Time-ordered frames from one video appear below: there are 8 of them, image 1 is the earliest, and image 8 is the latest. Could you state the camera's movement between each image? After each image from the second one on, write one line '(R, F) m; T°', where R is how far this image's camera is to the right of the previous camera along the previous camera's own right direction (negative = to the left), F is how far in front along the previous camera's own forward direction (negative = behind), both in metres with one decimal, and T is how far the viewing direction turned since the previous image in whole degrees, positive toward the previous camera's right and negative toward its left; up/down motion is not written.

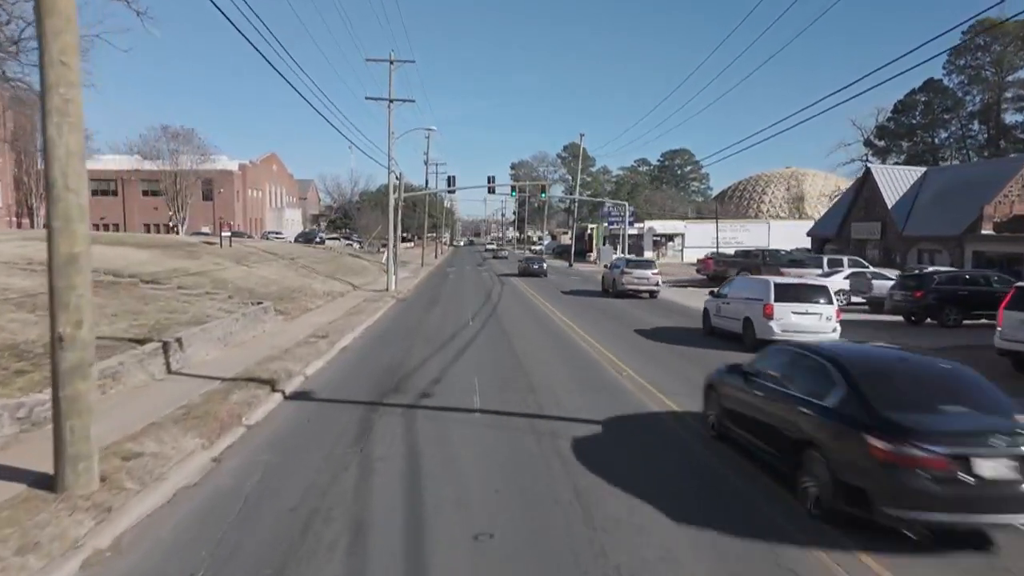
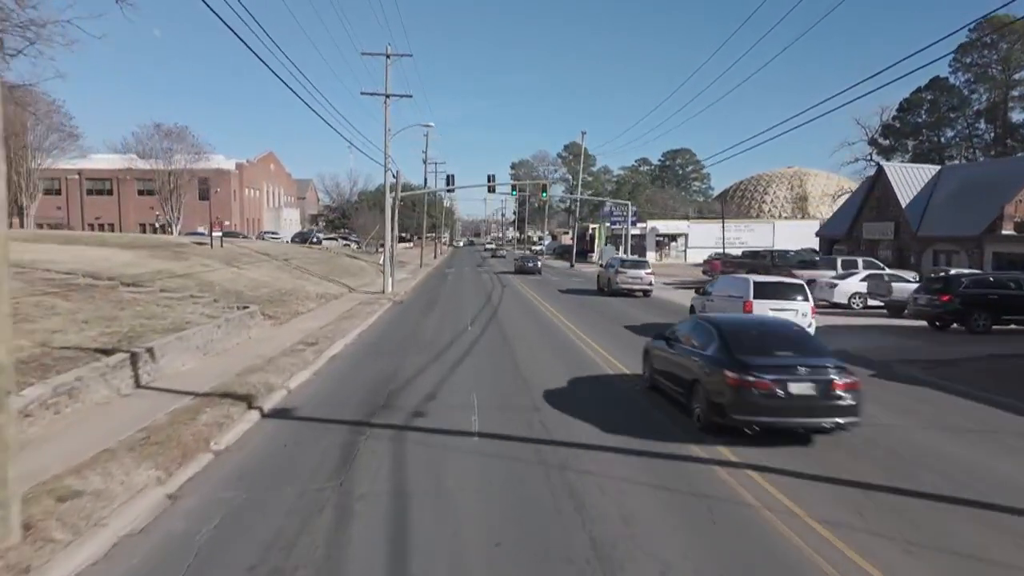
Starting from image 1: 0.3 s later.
(0.0, +1.1) m; 0°
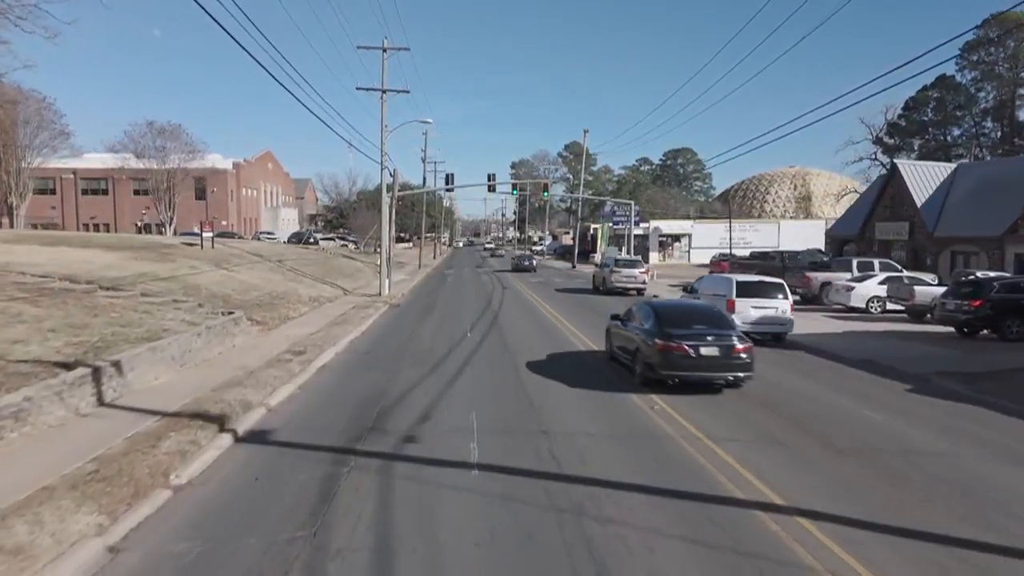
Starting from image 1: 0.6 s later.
(0.0, +1.1) m; 0°
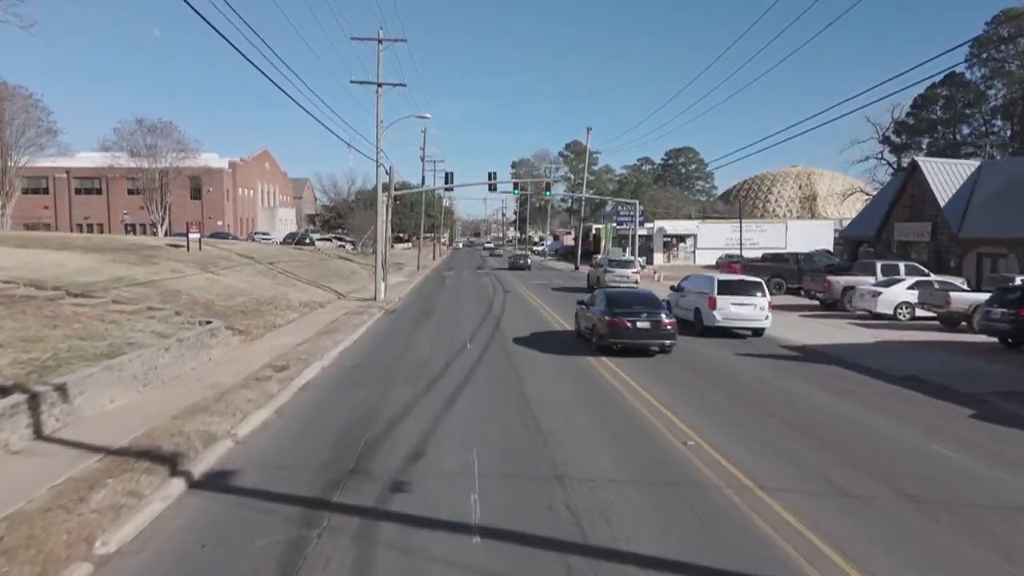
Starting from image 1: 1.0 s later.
(-0.1, +1.5) m; 0°
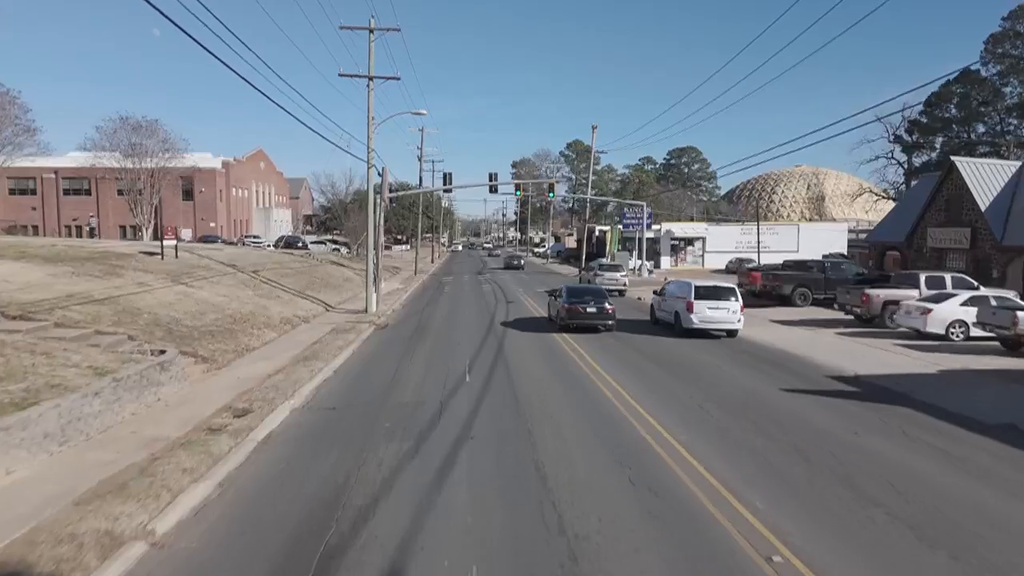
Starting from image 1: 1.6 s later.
(-0.1, +2.4) m; 0°
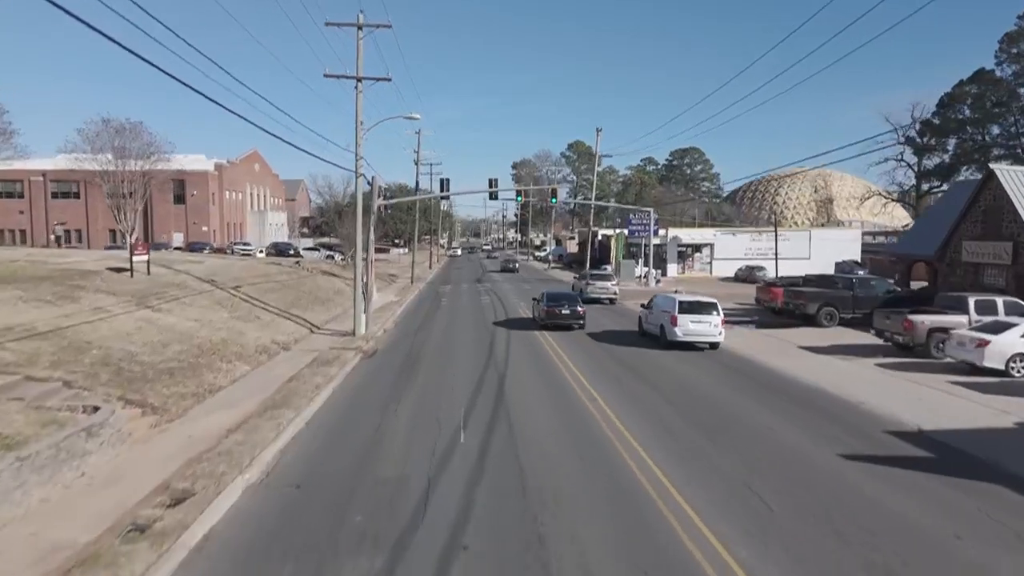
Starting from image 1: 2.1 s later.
(0.0, +2.3) m; 0°
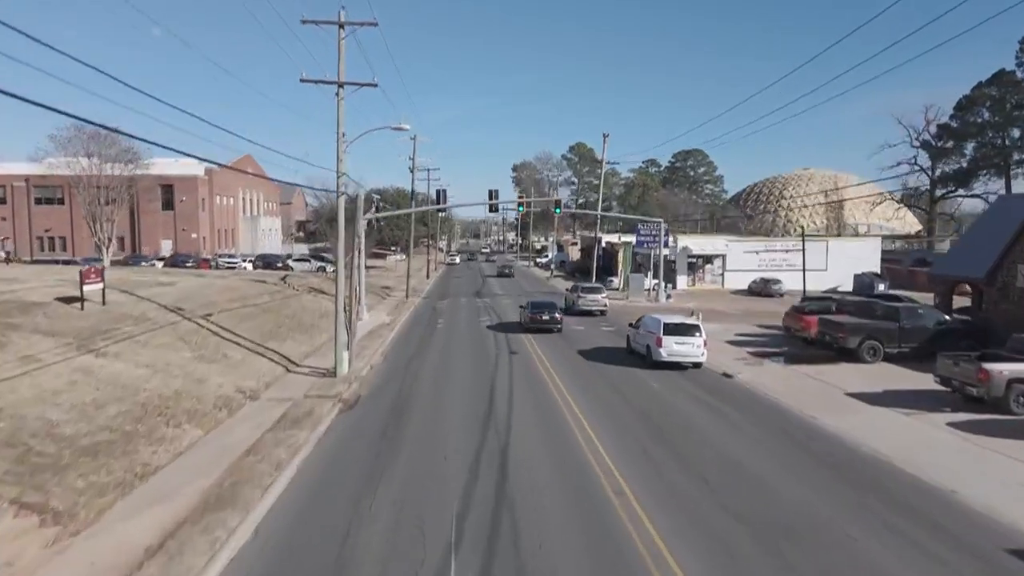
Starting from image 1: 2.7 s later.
(-0.1, +3.0) m; 0°
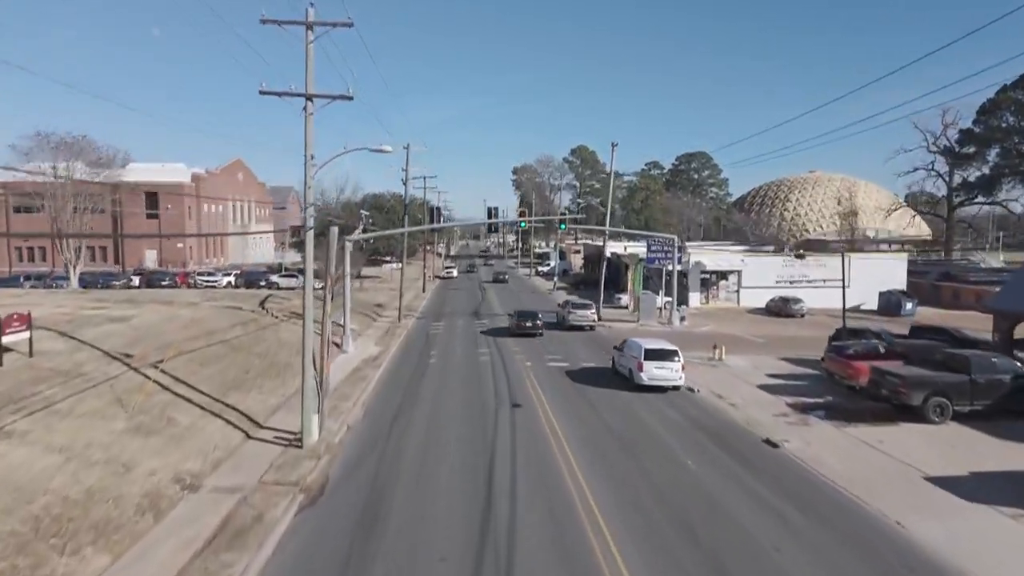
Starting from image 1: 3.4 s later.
(-0.1, +3.6) m; 0°
